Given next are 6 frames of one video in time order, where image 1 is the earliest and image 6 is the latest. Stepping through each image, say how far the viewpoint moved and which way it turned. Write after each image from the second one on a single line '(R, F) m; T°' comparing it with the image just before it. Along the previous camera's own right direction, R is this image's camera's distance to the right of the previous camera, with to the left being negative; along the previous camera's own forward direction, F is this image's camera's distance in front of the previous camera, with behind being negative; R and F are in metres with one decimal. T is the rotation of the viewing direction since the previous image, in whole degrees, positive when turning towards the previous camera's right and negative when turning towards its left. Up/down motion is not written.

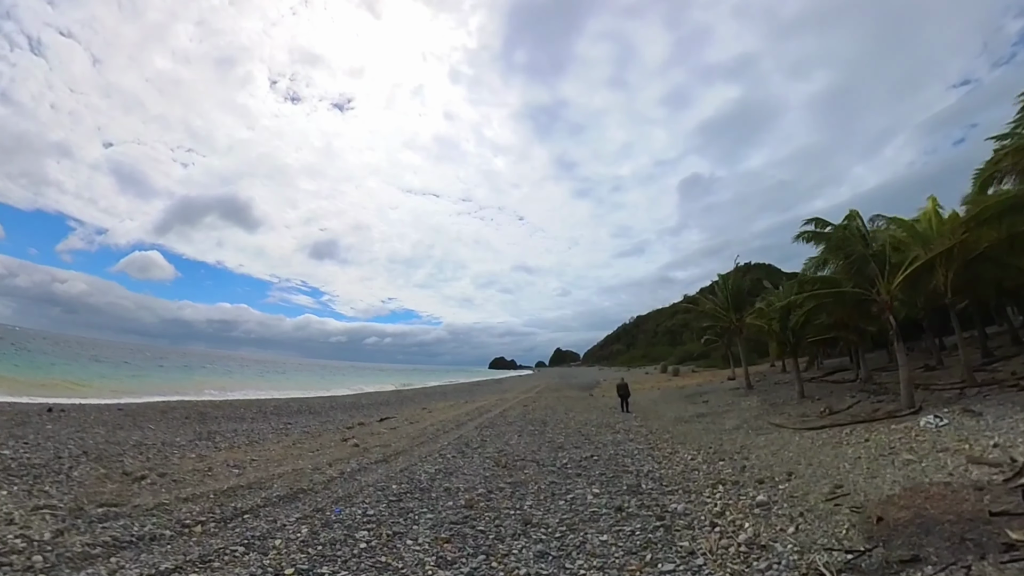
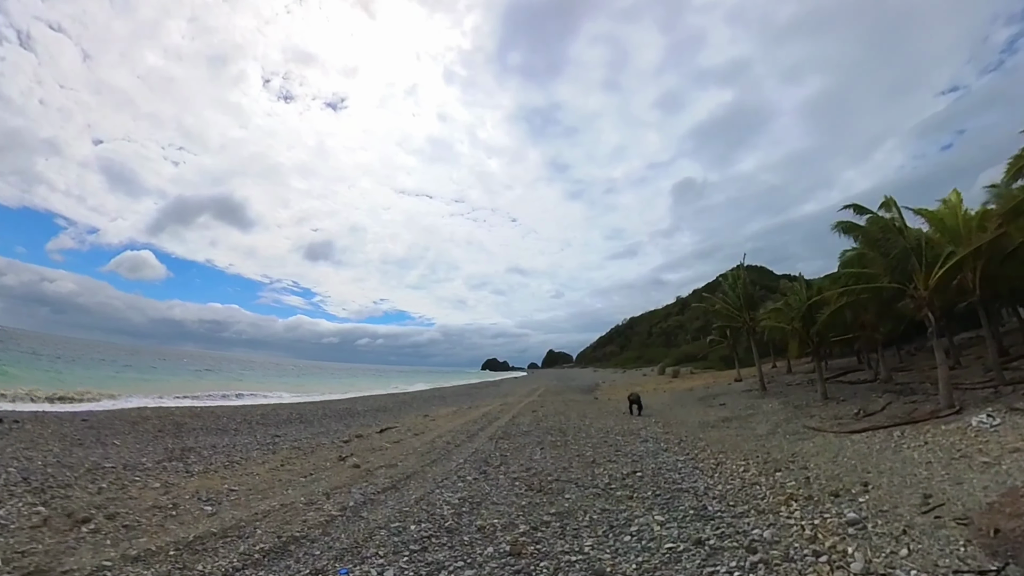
(-0.7, +1.9) m; +1°
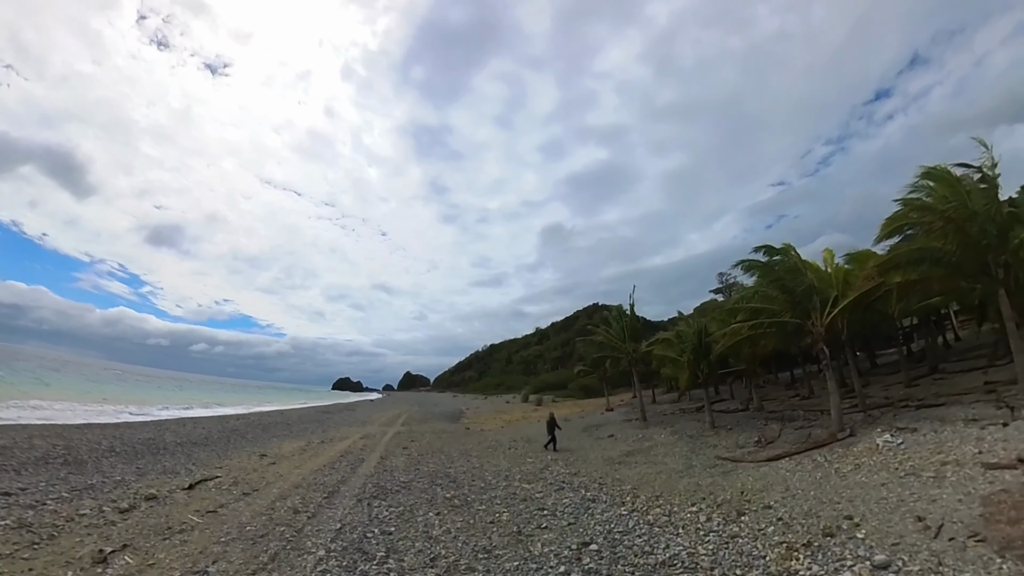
(-0.8, +4.0) m; +14°
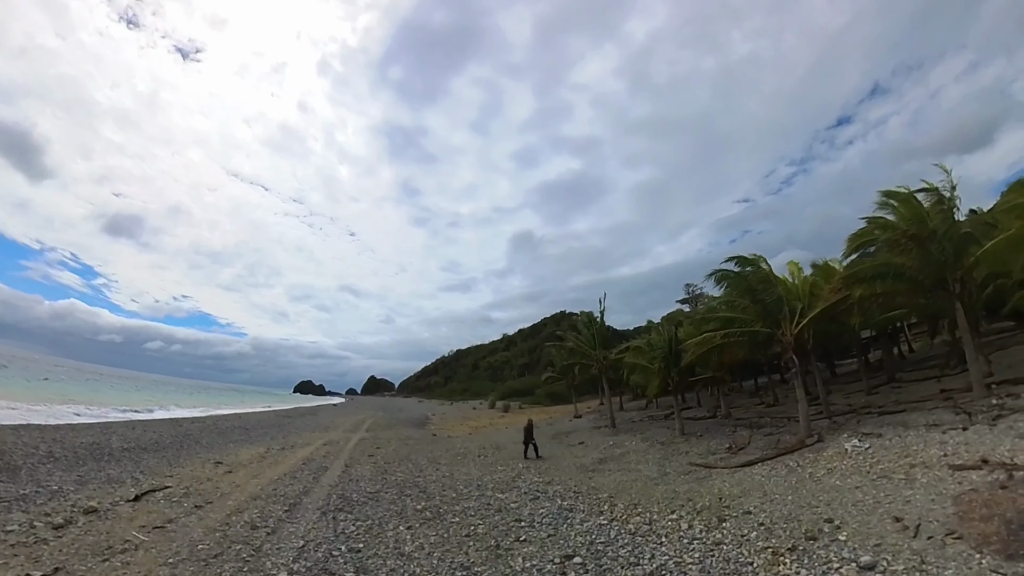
(-0.3, +0.5) m; +3°
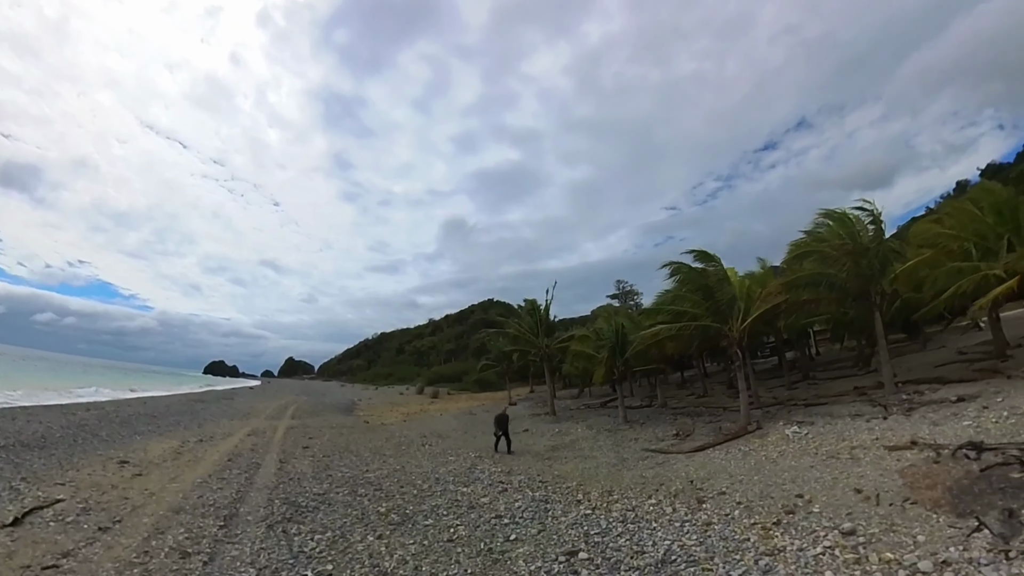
(-1.2, +1.7) m; +7°
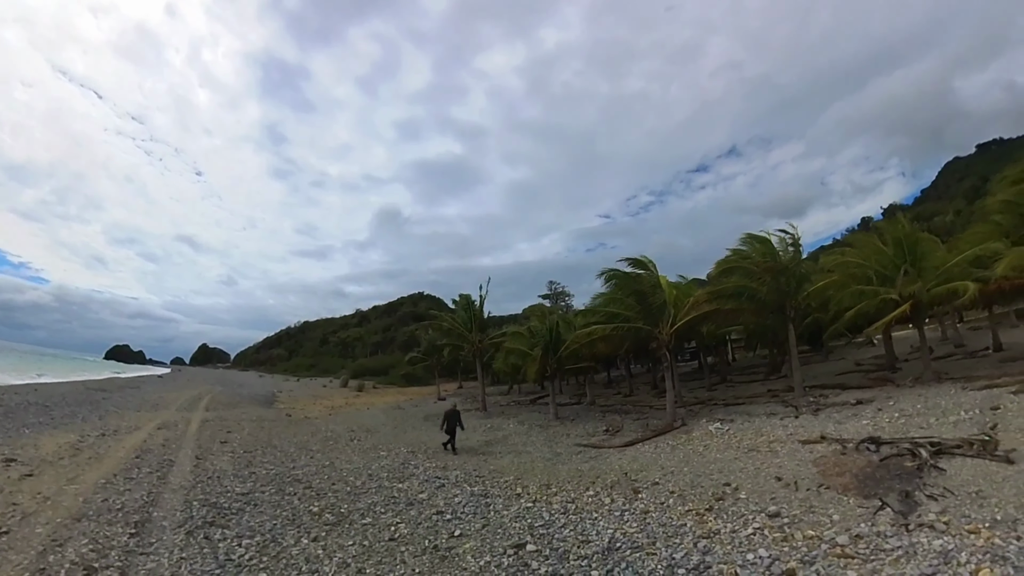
(-0.5, +0.6) m; +7°
